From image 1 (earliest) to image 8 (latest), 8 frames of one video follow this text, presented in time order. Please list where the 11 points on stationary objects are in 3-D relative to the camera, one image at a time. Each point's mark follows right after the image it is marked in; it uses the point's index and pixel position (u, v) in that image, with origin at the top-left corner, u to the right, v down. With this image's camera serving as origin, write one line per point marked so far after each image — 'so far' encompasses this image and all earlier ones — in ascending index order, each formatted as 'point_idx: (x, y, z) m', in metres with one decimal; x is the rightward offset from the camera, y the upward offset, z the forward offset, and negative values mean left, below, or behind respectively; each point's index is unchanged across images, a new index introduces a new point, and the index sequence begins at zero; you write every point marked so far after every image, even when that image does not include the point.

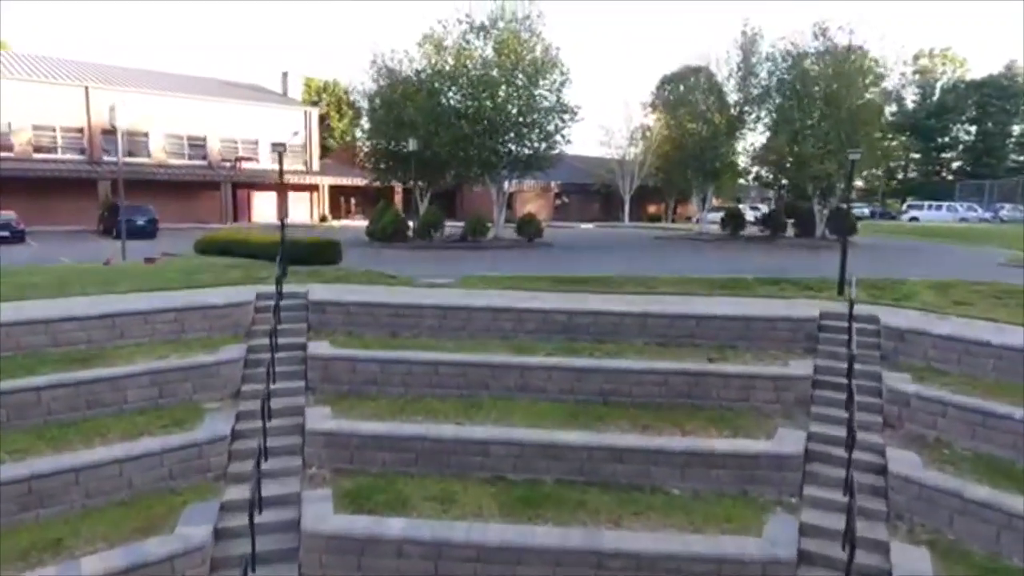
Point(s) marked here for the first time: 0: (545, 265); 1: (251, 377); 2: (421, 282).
0: (+1.0, +0.8, +18.9) m
1: (-3.8, -1.3, +9.3) m
2: (-1.8, +0.1, +13.2) m
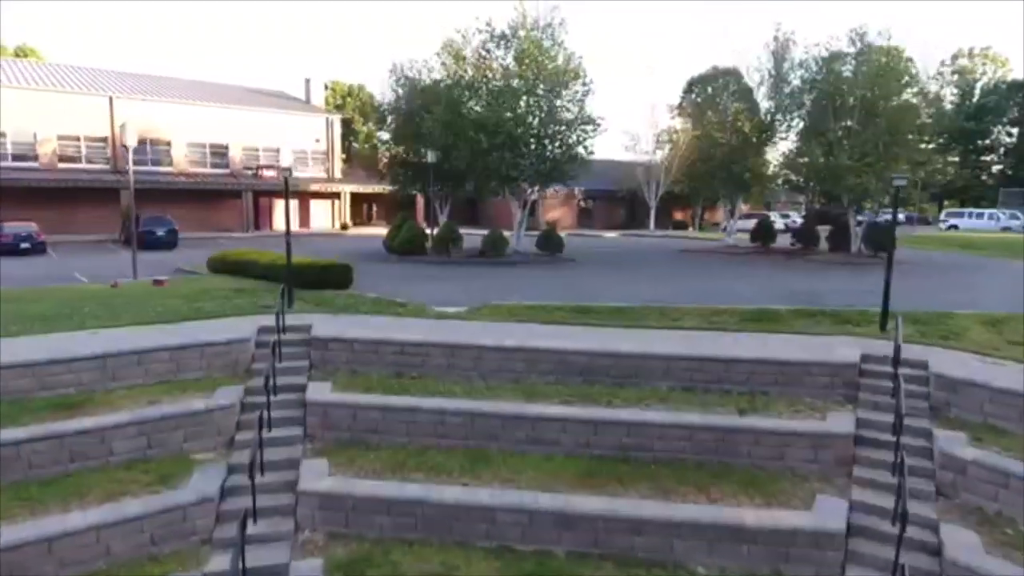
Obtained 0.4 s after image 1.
0: (+1.5, +0.2, +18.1) m
1: (-3.6, -1.9, +8.8) m
2: (-1.5, -0.4, +12.6) m
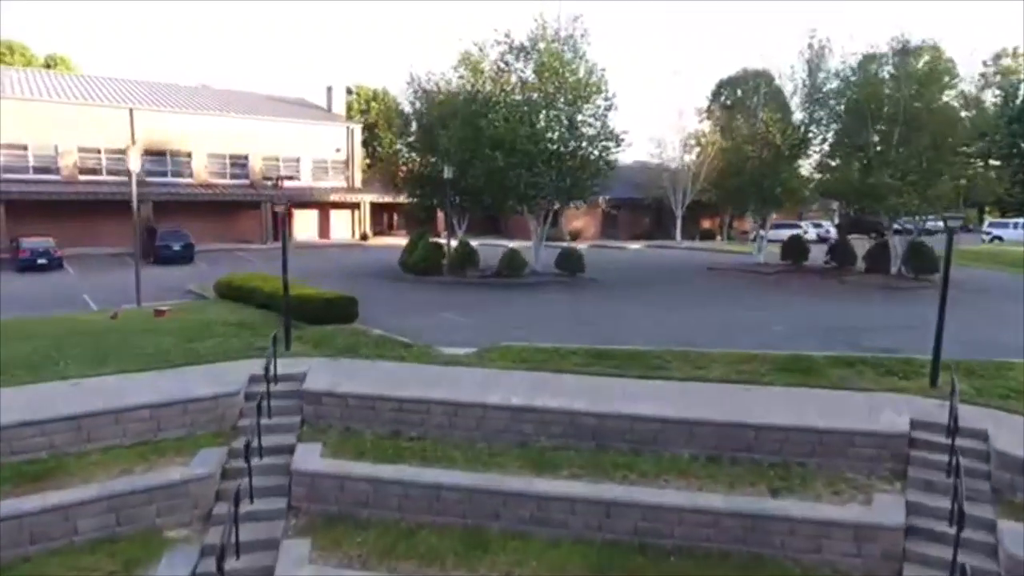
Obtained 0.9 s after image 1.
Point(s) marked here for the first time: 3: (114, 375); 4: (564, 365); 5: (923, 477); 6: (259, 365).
0: (+1.9, -0.6, +17.2) m
1: (-3.6, -2.6, +8.1) m
2: (-1.3, -1.2, +11.8) m
3: (-6.1, -1.3, +9.9) m
4: (+0.9, -1.3, +10.9) m
5: (+5.1, -2.3, +7.9) m
6: (-4.1, -1.3, +10.5) m
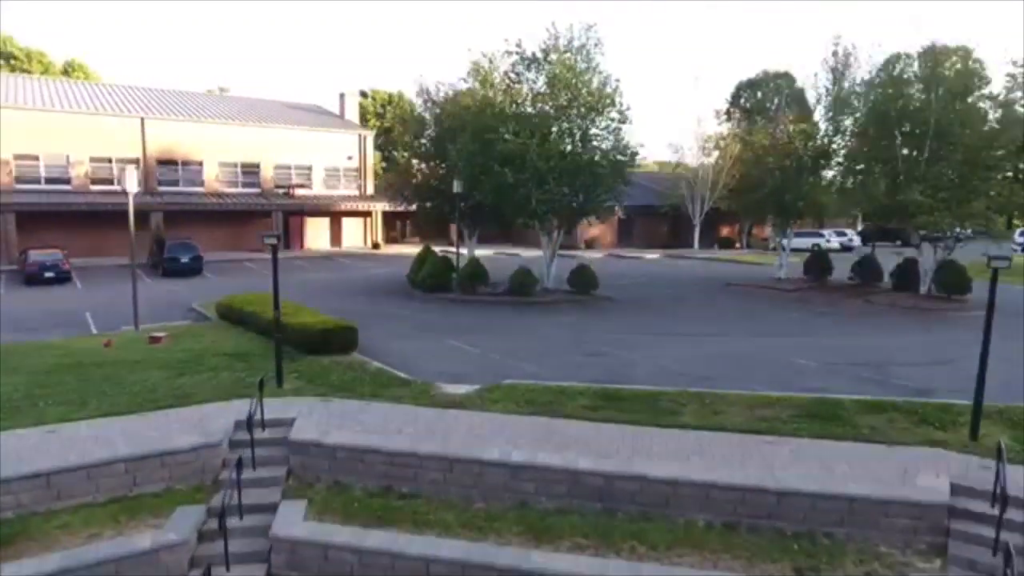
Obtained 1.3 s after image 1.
0: (+2.1, -1.2, +16.5) m
1: (-3.6, -3.2, +7.5) m
2: (-1.3, -1.8, +11.1) m
3: (-6.1, -1.9, +9.4) m
4: (+0.9, -1.9, +10.2) m
5: (+5.0, -3.0, +7.1) m
6: (-4.1, -1.8, +9.9) m
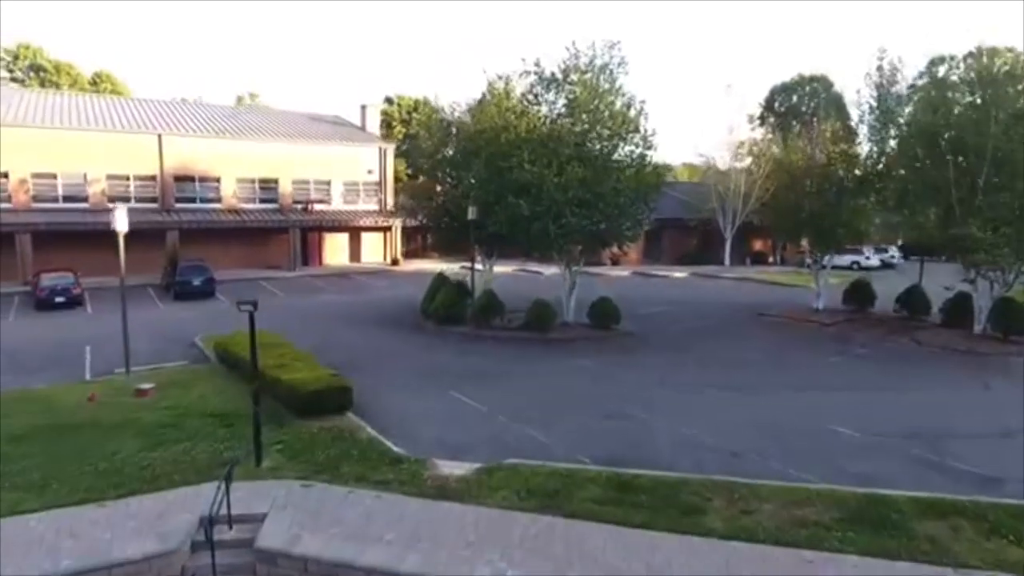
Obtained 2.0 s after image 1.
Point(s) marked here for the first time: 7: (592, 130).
0: (+2.4, -2.3, +15.2) m
1: (-3.7, -4.2, +6.5) m
2: (-1.2, -2.8, +10.0) m
3: (-6.1, -3.0, +8.4) m
4: (+0.9, -3.0, +9.0) m
5: (+4.9, -4.1, +5.7) m
6: (-4.1, -2.9, +8.9) m
7: (+2.4, +4.6, +18.9) m
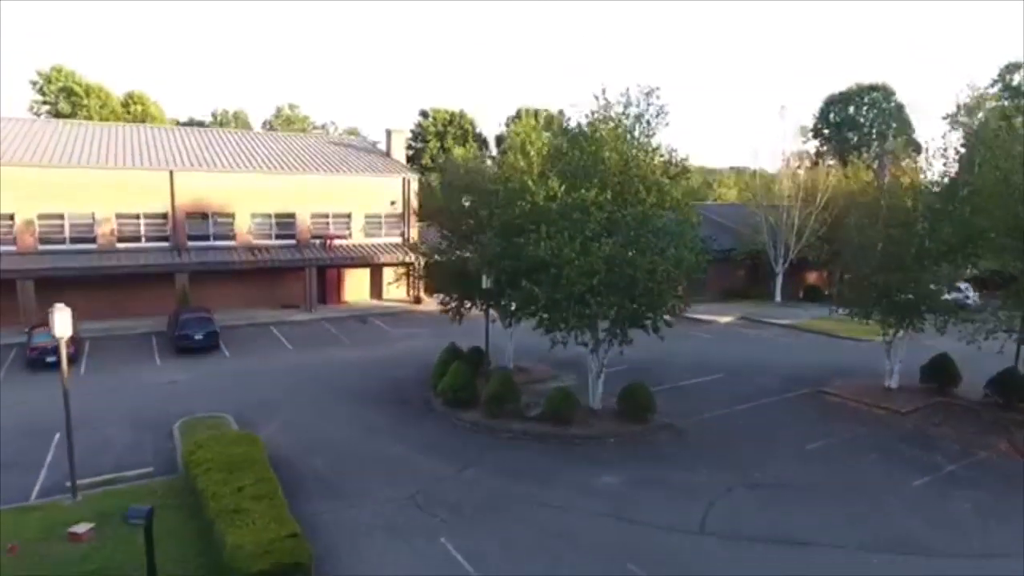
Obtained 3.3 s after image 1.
0: (+2.6, -4.6, +12.4) m
1: (-4.2, -6.5, +4.1) m
2: (-1.4, -5.1, +7.4) m
3: (-6.4, -5.2, +6.2) m
4: (+0.7, -5.3, +6.3) m
5: (+4.4, -6.4, +2.8) m
6: (-4.4, -5.1, +6.5) m
7: (+2.8, +2.3, +16.1) m
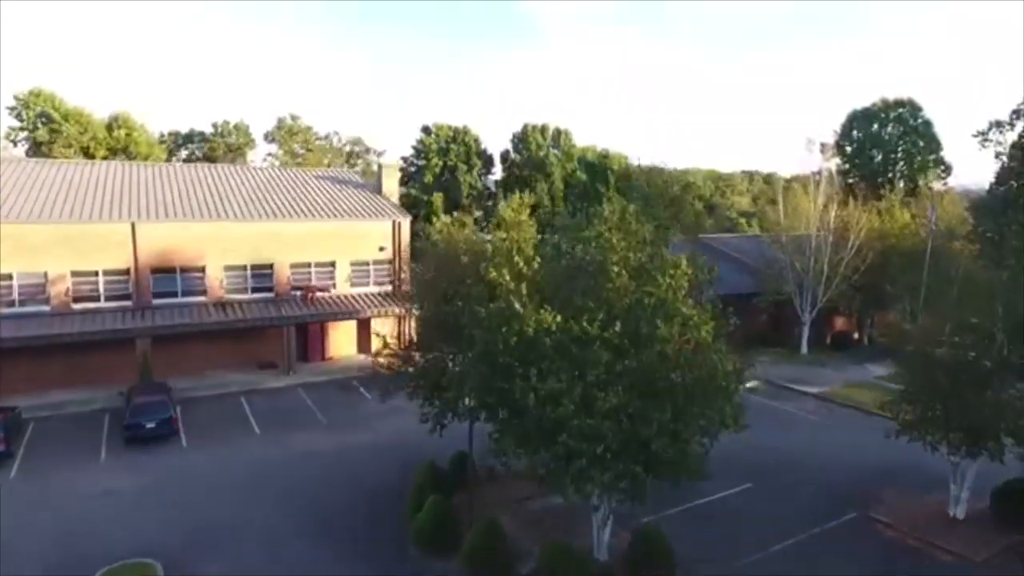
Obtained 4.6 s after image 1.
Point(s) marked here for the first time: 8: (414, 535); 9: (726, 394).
0: (+2.2, -7.5, +9.1) m
1: (-4.7, -9.4, +0.9) m
2: (-1.9, -8.0, +4.2) m
3: (-6.9, -8.1, +3.0) m
4: (+0.2, -8.2, +3.1) m
5: (+3.8, -9.3, -0.5) m
6: (-4.8, -8.0, +3.4) m
7: (+2.5, -0.6, +12.8) m
8: (-2.5, -6.0, +16.1) m
9: (+4.2, -2.0, +13.0) m
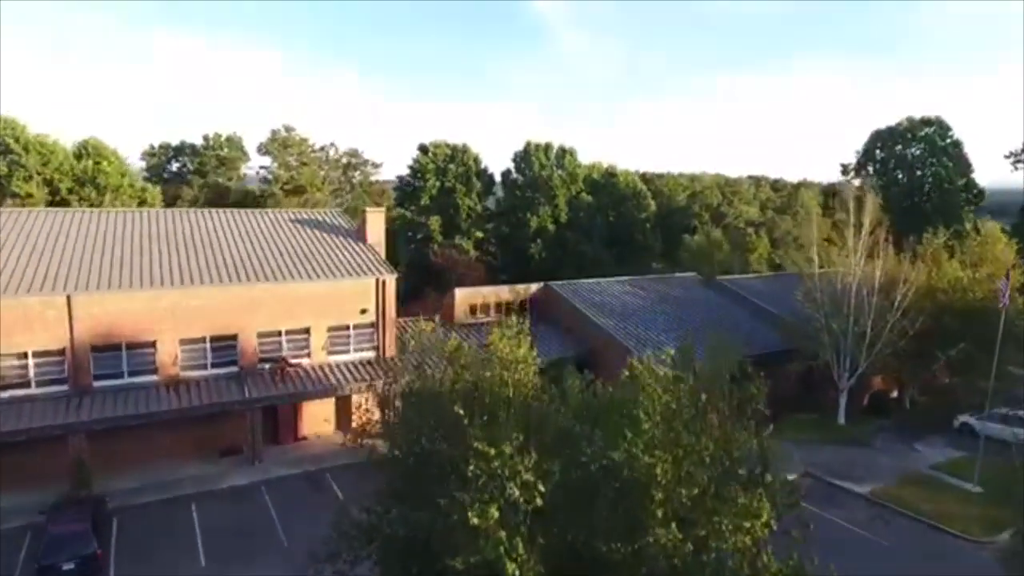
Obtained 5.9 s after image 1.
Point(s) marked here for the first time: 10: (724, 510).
0: (+2.0, -10.7, +5.0) m
1: (-4.9, -12.6, -3.2) m
2: (-2.0, -11.2, +0.1) m
3: (-7.1, -11.3, -1.0) m
4: (0.0, -11.4, -1.1) m
5: (+3.7, -12.5, -4.7) m
6: (-5.0, -11.2, -0.7) m
7: (+2.4, -3.8, +8.7) m
8: (-2.6, -9.2, +12.0) m
9: (+4.1, -5.2, +8.9) m
10: (+3.0, -2.8, +8.9) m
